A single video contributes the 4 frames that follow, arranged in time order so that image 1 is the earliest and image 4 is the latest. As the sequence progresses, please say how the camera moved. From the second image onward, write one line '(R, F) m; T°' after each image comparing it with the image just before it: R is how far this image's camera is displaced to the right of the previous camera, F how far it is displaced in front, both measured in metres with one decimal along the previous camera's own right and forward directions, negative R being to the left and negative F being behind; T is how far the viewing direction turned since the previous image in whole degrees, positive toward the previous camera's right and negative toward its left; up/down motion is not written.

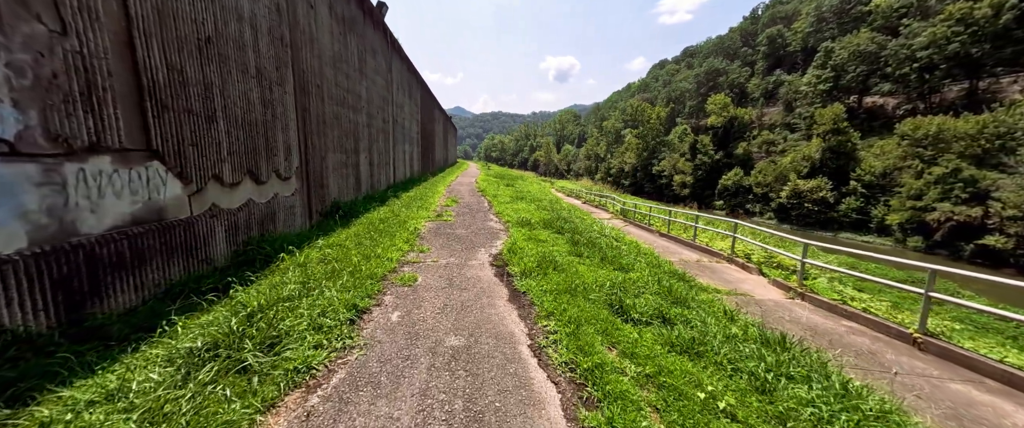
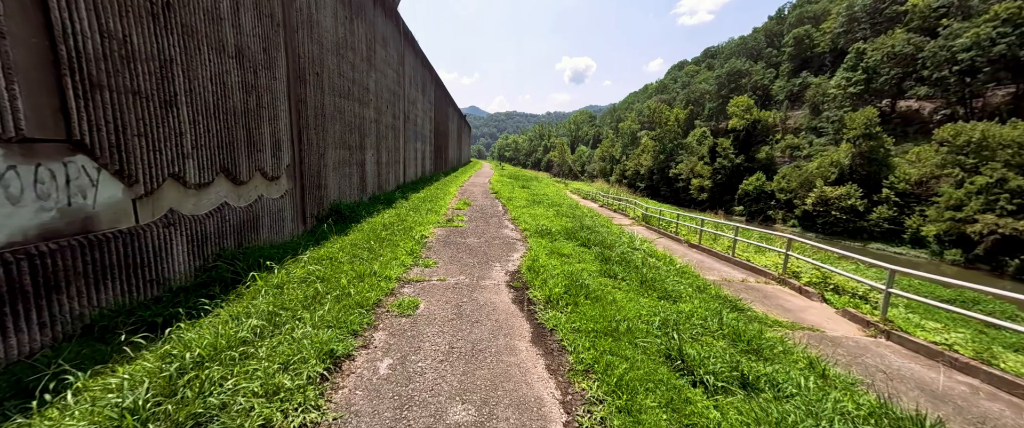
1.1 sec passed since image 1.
(-0.1, +0.9) m; -2°
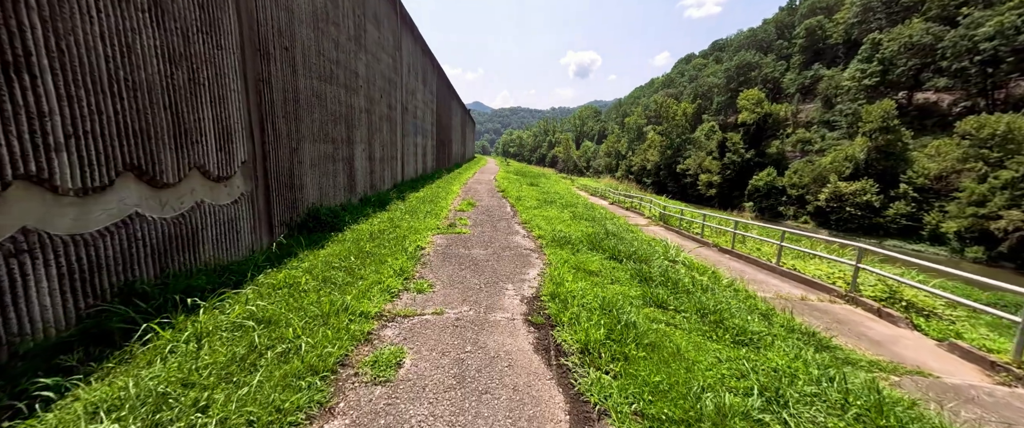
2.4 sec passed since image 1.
(-0.1, +1.2) m; -1°
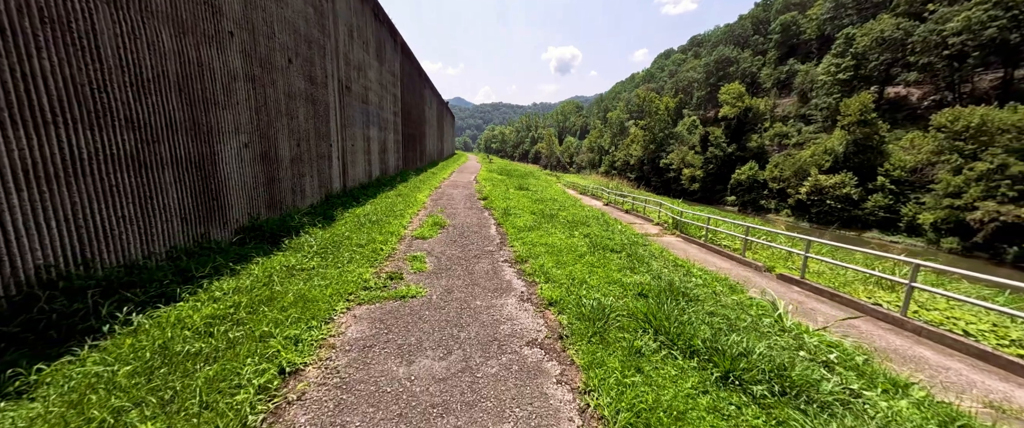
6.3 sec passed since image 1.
(0.0, +3.1) m; +3°
